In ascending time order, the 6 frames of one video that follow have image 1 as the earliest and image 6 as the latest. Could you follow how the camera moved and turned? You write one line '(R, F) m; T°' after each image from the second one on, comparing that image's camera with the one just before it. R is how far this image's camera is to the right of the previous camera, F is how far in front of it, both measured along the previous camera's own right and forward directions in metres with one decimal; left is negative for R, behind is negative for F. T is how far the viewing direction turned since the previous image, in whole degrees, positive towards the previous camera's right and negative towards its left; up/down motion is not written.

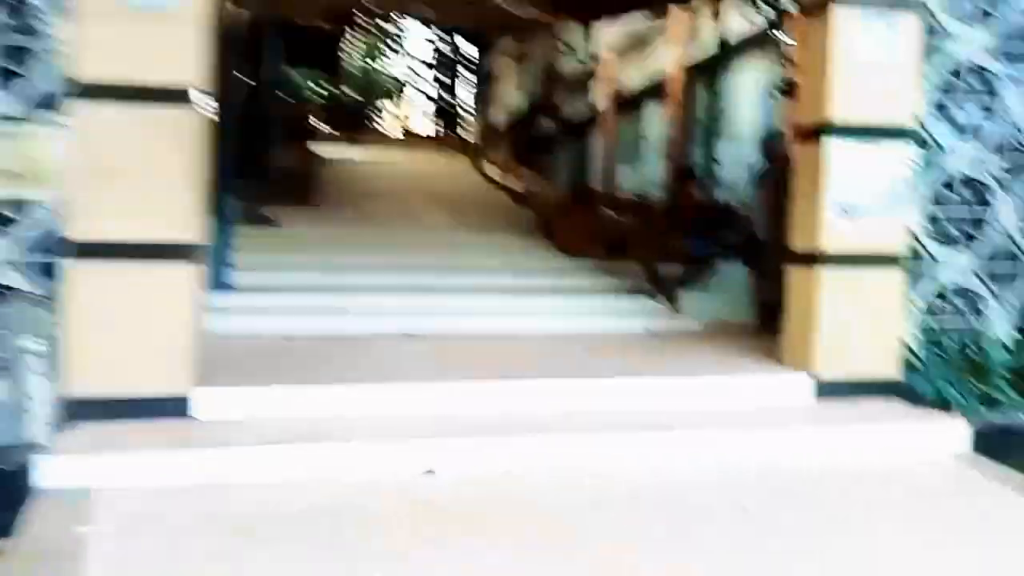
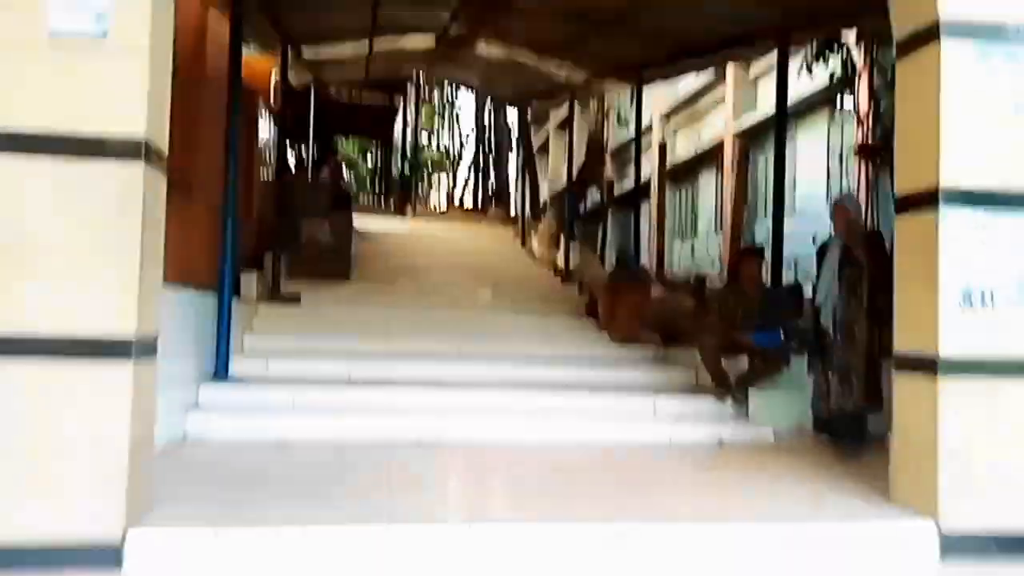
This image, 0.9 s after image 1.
(+0.1, +0.5) m; -5°
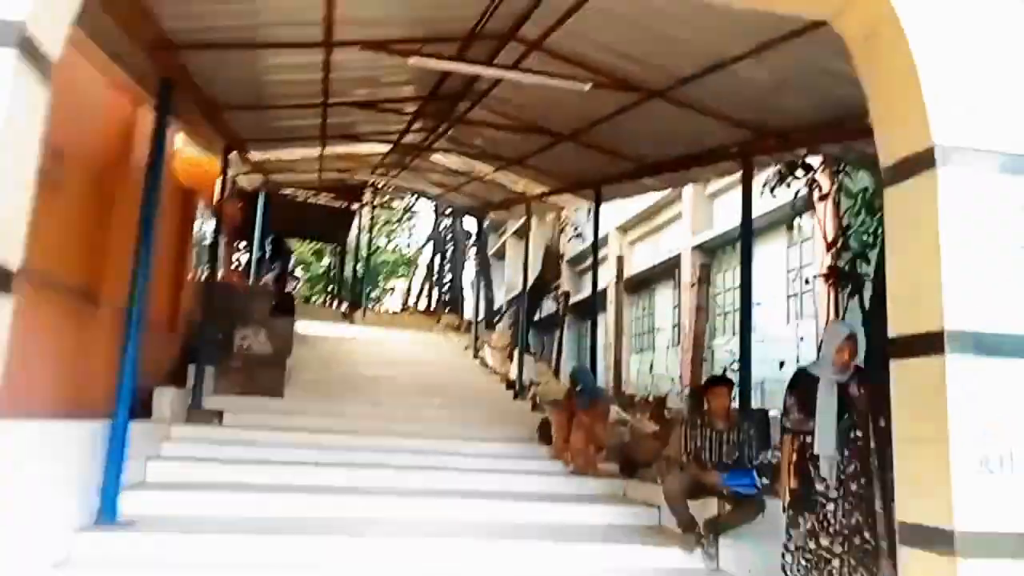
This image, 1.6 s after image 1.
(0.0, +0.3) m; +3°
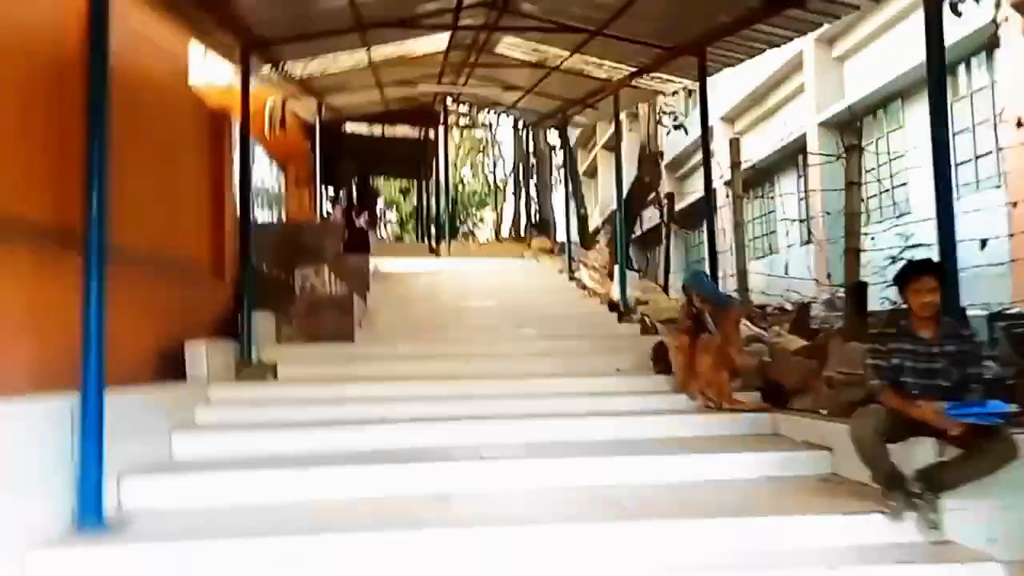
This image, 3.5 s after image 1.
(0.0, +0.9) m; -8°
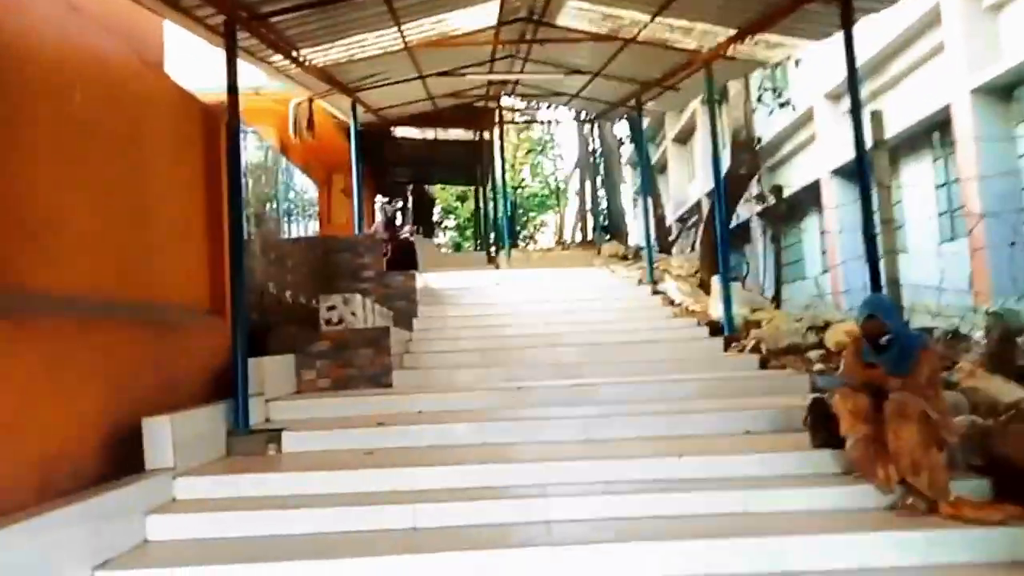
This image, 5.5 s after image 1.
(-0.1, +1.1) m; -5°
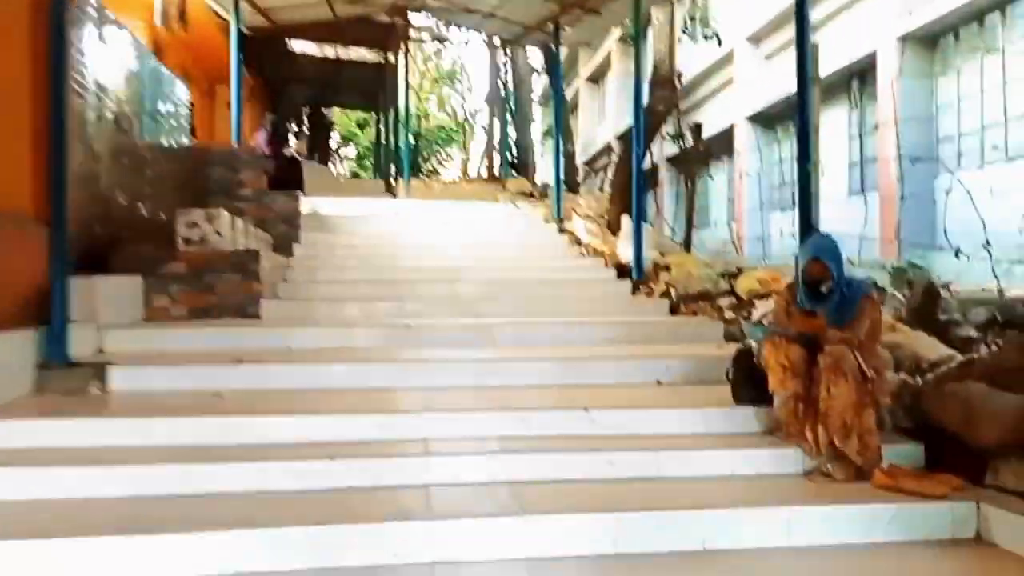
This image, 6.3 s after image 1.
(0.0, +0.4) m; +8°
